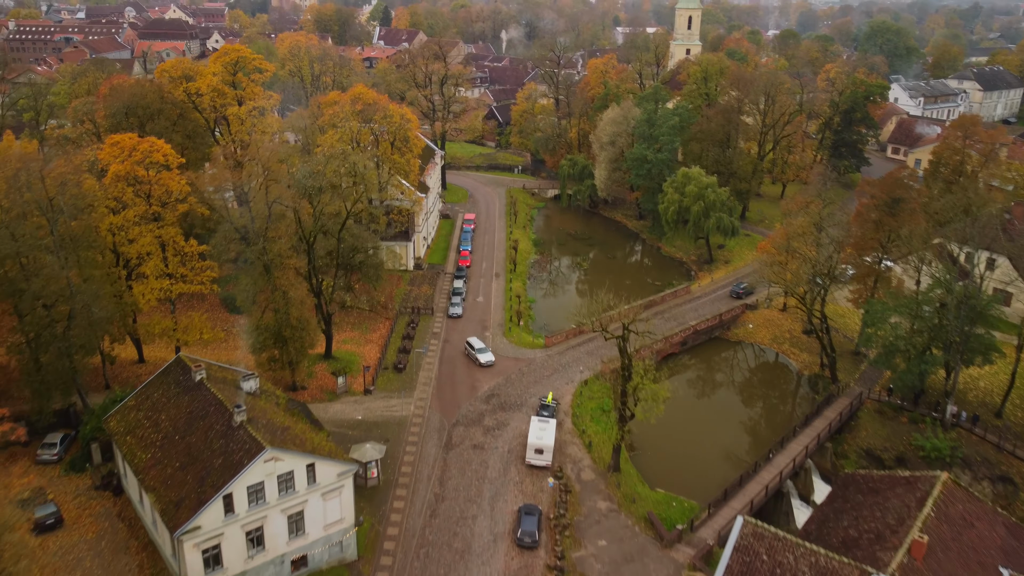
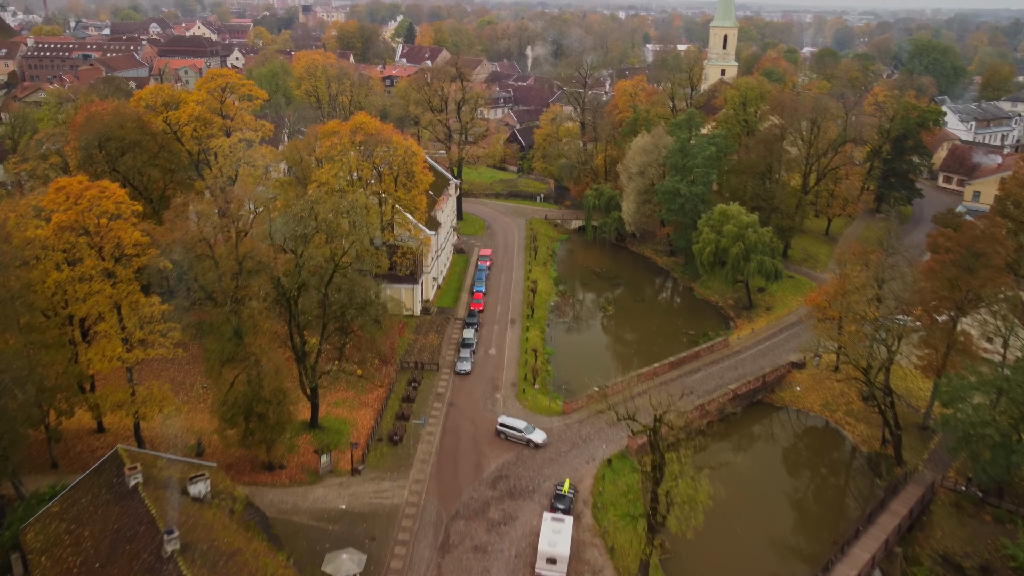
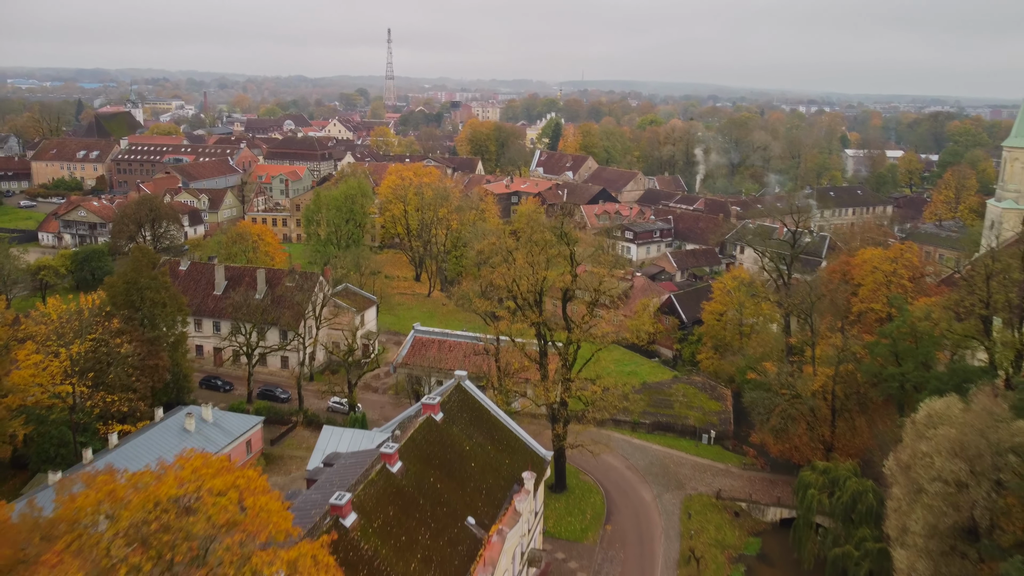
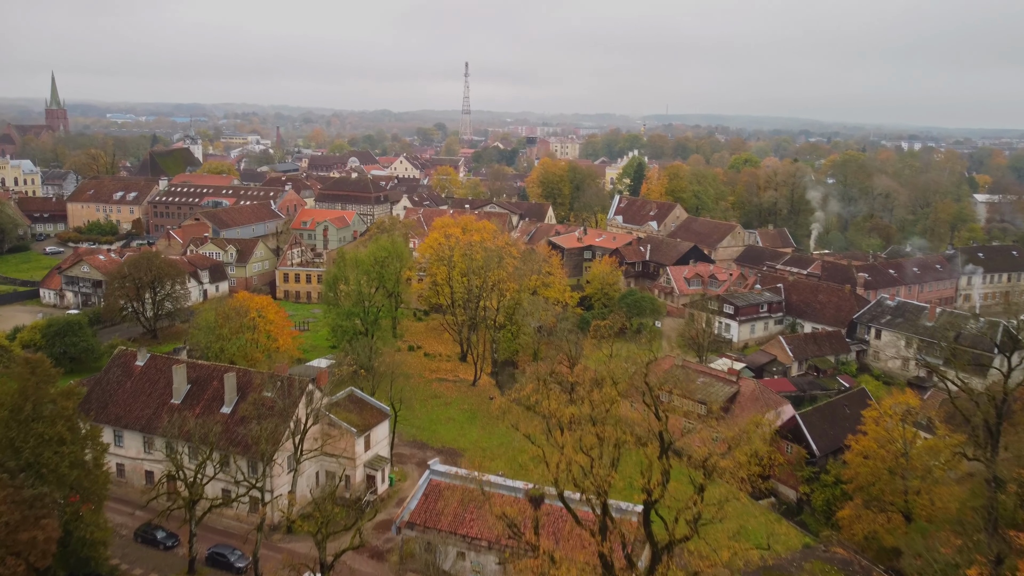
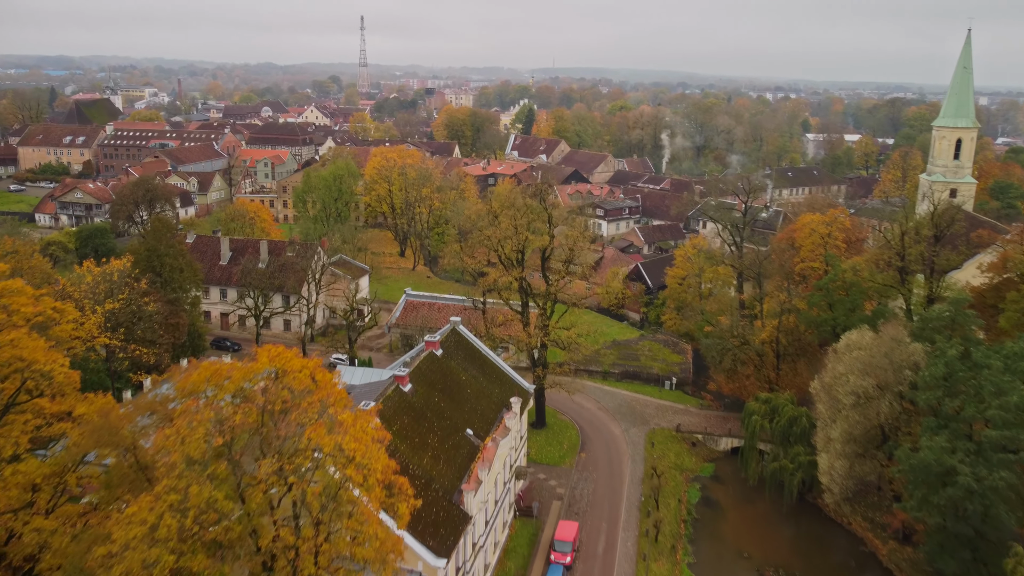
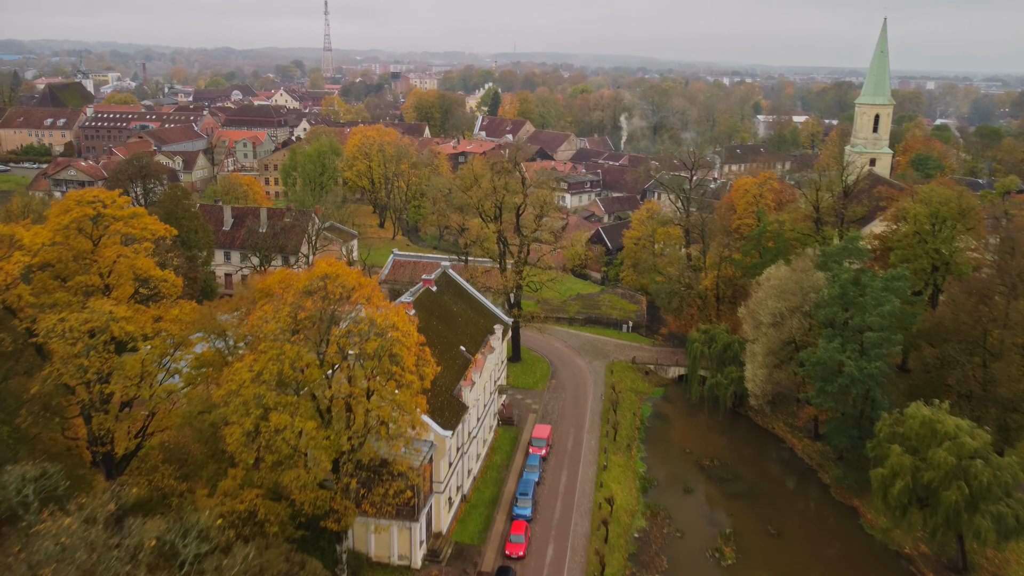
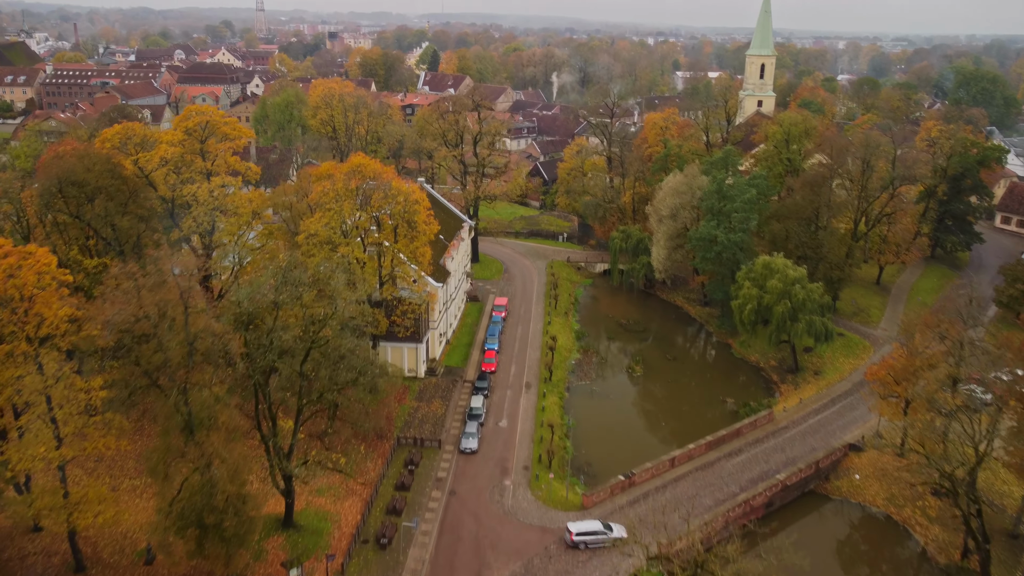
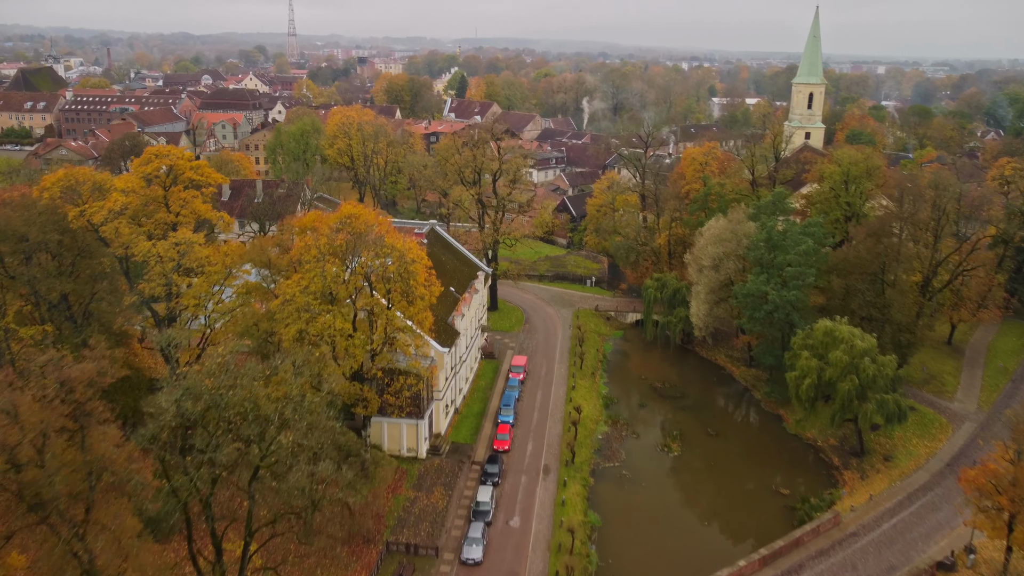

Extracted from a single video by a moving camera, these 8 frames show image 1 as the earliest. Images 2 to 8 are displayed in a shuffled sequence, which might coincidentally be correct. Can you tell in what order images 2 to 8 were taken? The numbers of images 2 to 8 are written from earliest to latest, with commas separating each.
2, 7, 8, 6, 5, 3, 4
